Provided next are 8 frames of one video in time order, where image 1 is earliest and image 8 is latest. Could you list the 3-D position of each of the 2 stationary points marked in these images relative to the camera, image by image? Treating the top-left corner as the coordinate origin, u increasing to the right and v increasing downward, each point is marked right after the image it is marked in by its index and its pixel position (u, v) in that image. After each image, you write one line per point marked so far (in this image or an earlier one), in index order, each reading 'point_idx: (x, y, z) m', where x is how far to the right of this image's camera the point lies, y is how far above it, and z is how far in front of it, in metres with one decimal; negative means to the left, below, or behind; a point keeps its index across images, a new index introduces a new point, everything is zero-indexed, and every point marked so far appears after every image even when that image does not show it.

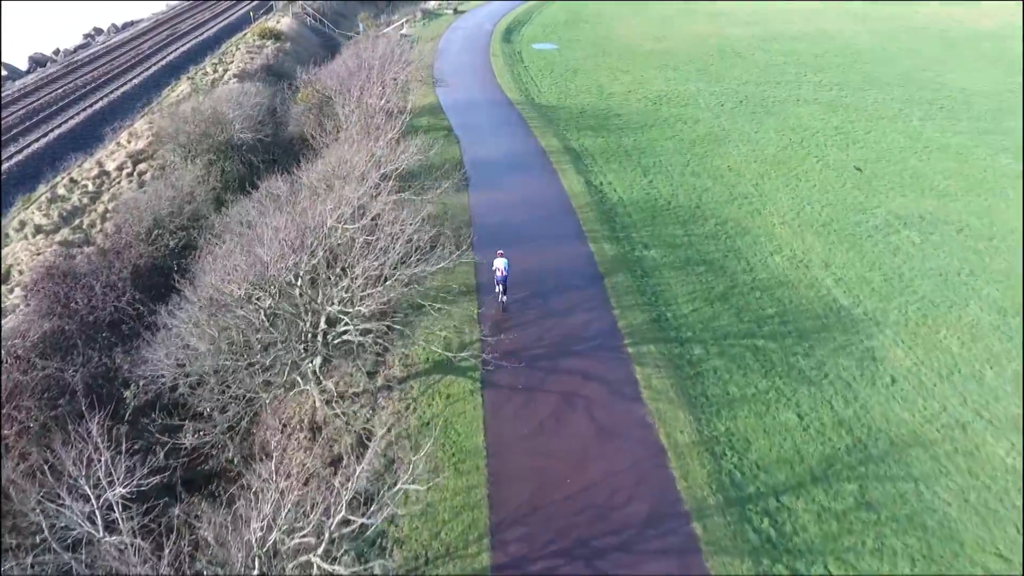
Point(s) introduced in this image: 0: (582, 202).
0: (+2.3, +2.8, +19.4) m
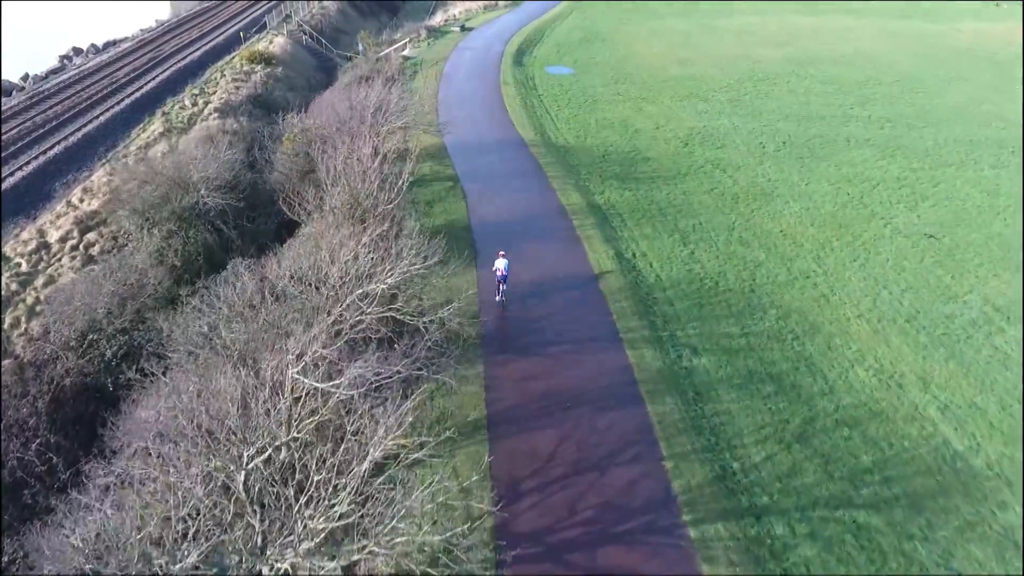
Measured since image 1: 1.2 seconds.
0: (+2.7, +0.1, +16.1) m
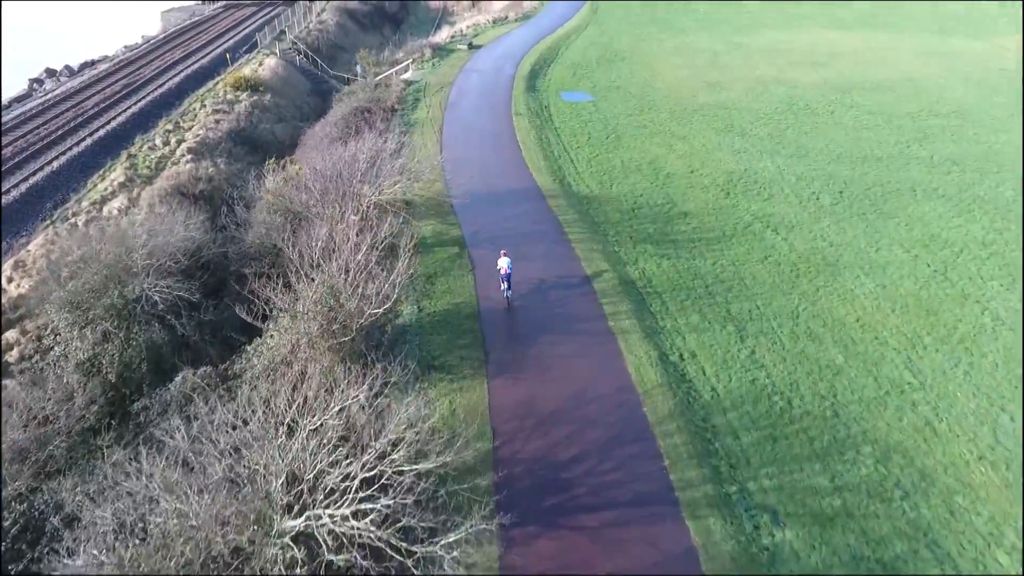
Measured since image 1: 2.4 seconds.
0: (+3.2, -2.5, +12.7) m
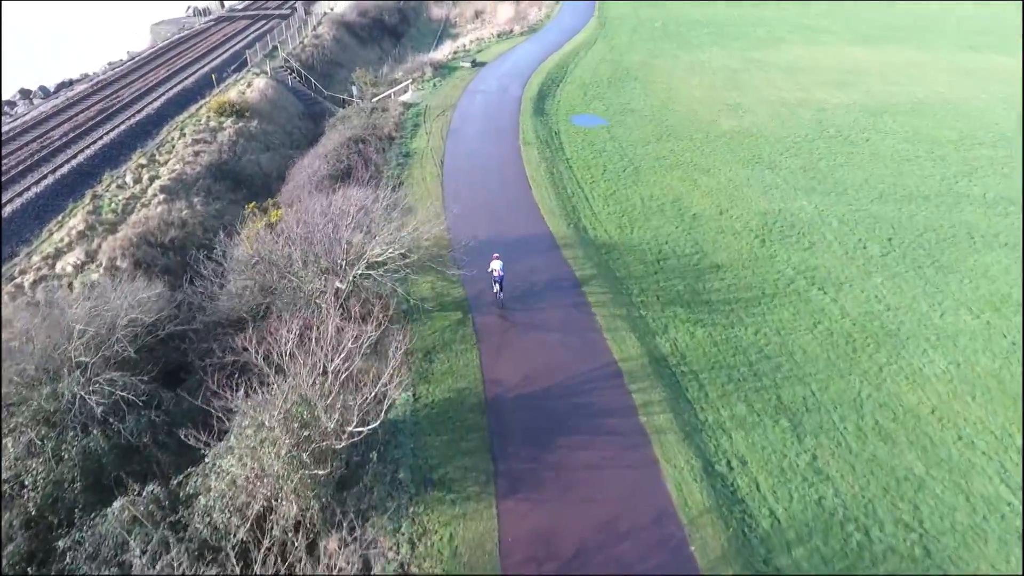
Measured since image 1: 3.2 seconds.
0: (+3.4, -4.3, +10.3) m
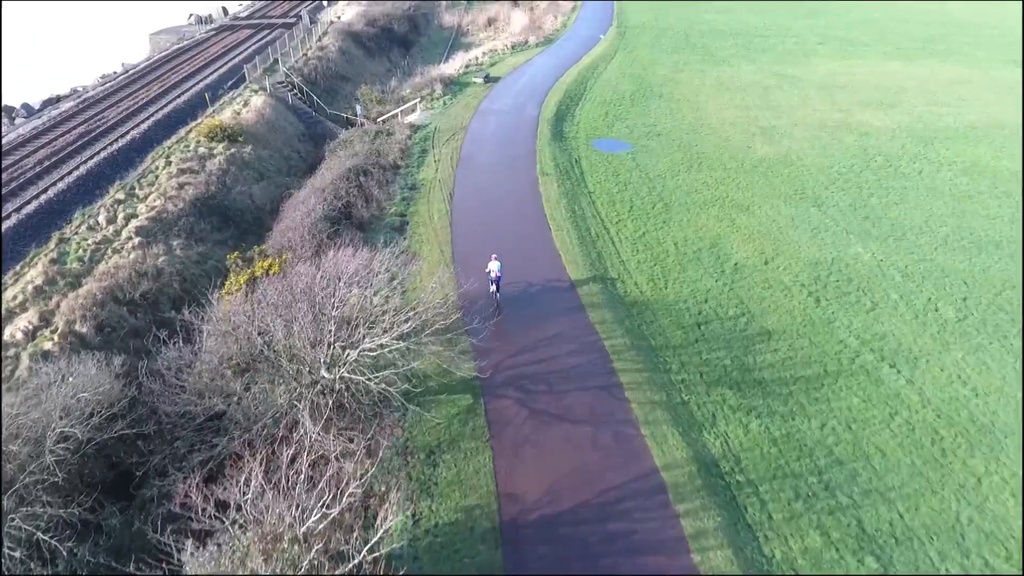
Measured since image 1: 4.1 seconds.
0: (+3.7, -6.1, +7.8) m
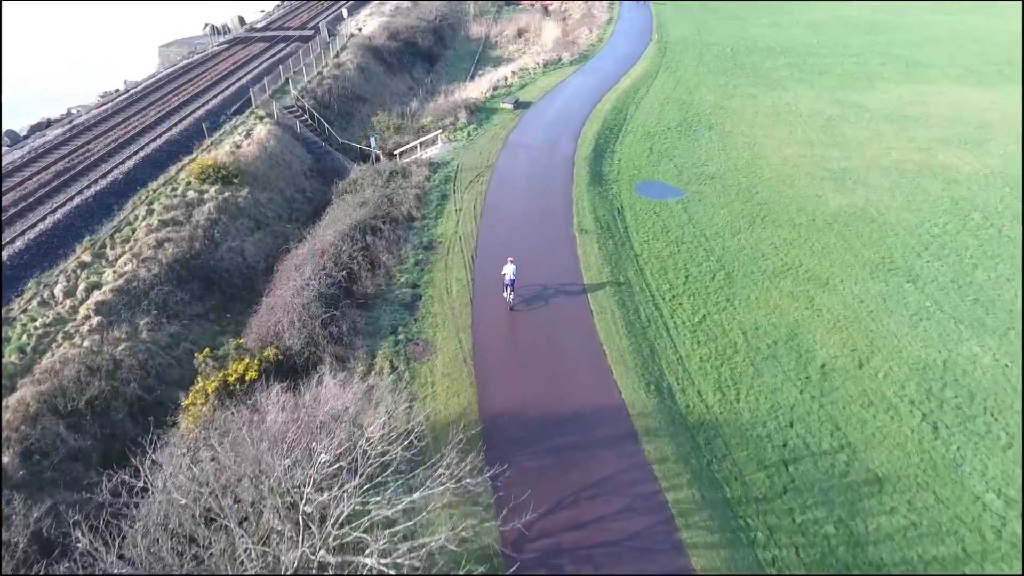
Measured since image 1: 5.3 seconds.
0: (+4.0, -8.8, +4.2) m
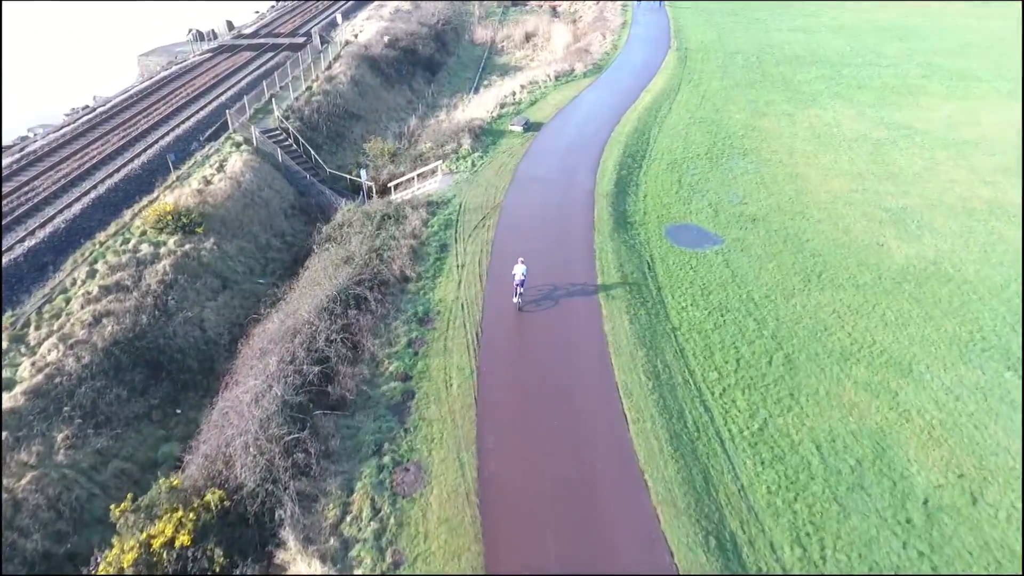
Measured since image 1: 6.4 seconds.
0: (+4.2, -11.1, +0.9) m
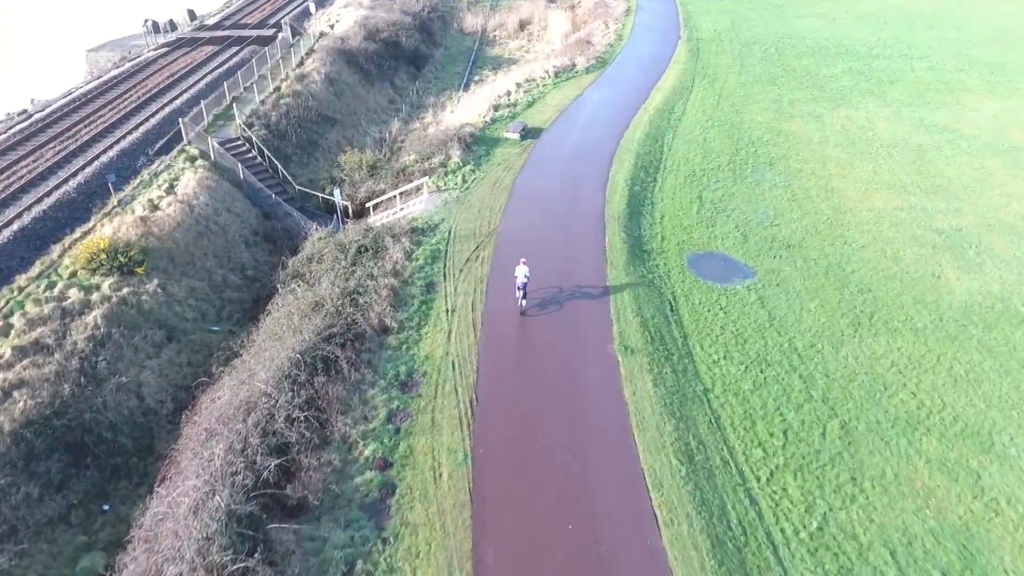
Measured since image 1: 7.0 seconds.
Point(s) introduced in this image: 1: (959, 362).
0: (+4.5, -12.8, -1.6) m
1: (+11.2, -1.8, +15.1) m
